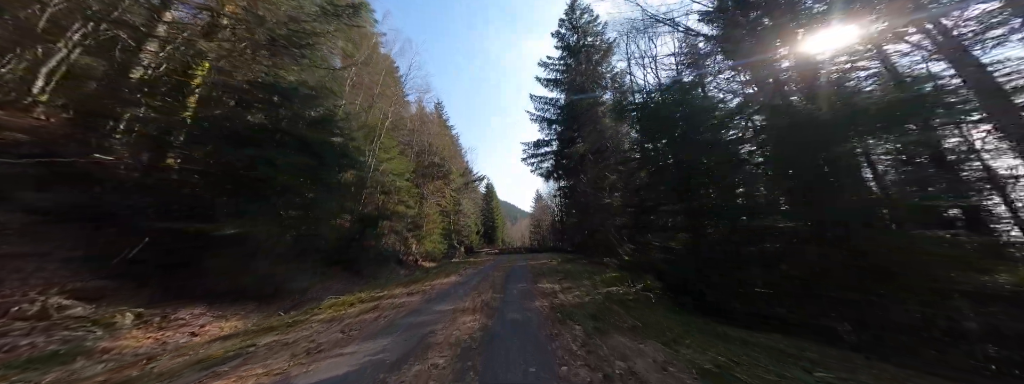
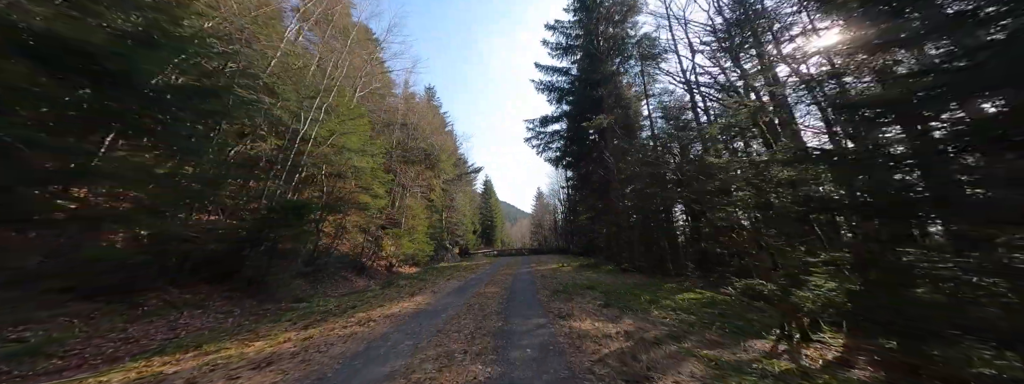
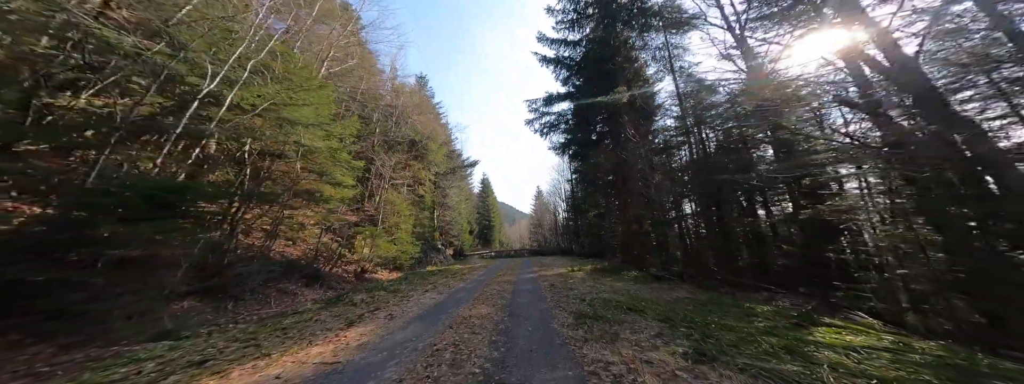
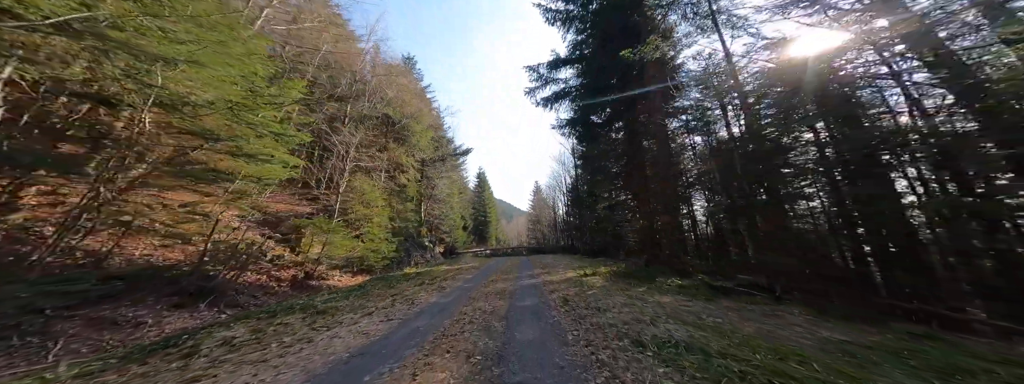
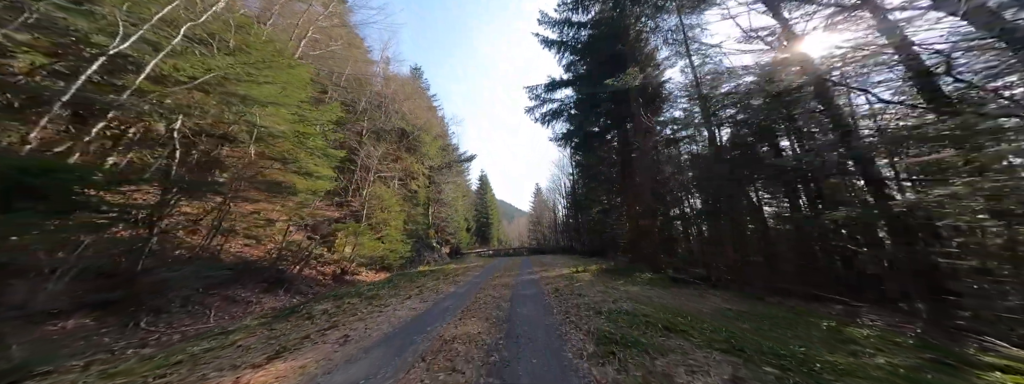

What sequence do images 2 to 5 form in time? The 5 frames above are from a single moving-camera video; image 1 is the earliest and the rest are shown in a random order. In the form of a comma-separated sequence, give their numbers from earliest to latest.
2, 3, 5, 4
